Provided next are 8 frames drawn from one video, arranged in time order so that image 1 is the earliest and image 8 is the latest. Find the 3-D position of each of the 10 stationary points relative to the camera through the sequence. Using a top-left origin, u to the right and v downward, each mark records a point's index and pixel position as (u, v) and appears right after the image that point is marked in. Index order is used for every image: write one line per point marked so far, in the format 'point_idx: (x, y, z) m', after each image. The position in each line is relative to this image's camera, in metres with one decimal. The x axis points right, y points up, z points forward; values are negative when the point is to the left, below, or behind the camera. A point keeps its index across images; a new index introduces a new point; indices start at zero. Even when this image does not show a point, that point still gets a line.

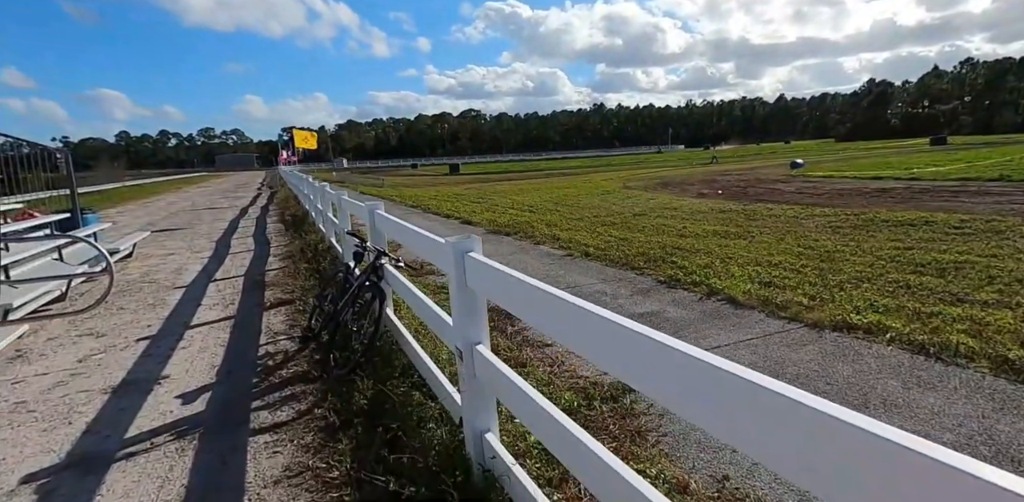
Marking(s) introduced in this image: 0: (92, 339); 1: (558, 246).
0: (-3.5, -0.7, +4.9) m
1: (+0.7, +0.1, +8.9) m
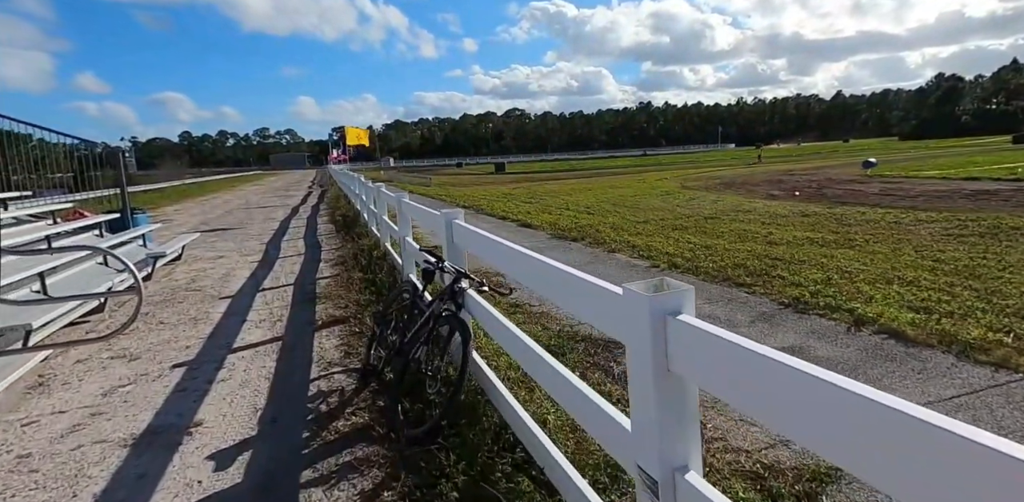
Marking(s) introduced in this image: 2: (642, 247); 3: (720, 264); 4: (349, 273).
0: (-2.9, -0.8, +4.3) m
1: (+1.7, 0.0, +7.9) m
2: (+1.9, +0.1, +8.8) m
3: (+2.6, -0.2, +7.2) m
4: (-2.0, -0.3, +7.0) m
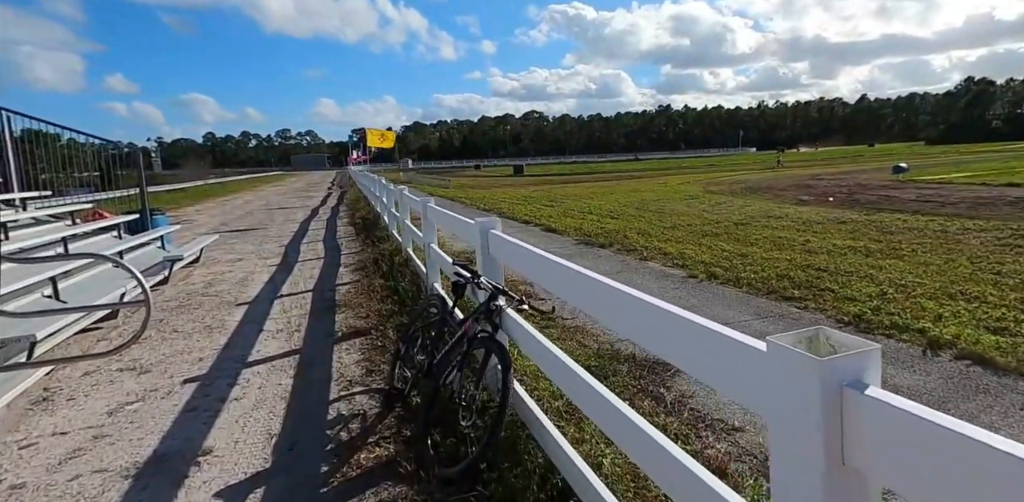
0: (-2.6, -0.9, +4.0) m
1: (+2.0, -0.2, +7.5) m
2: (+2.3, 0.0, +8.4) m
3: (+2.9, -0.3, +6.7) m
4: (-1.6, -0.3, +6.7) m
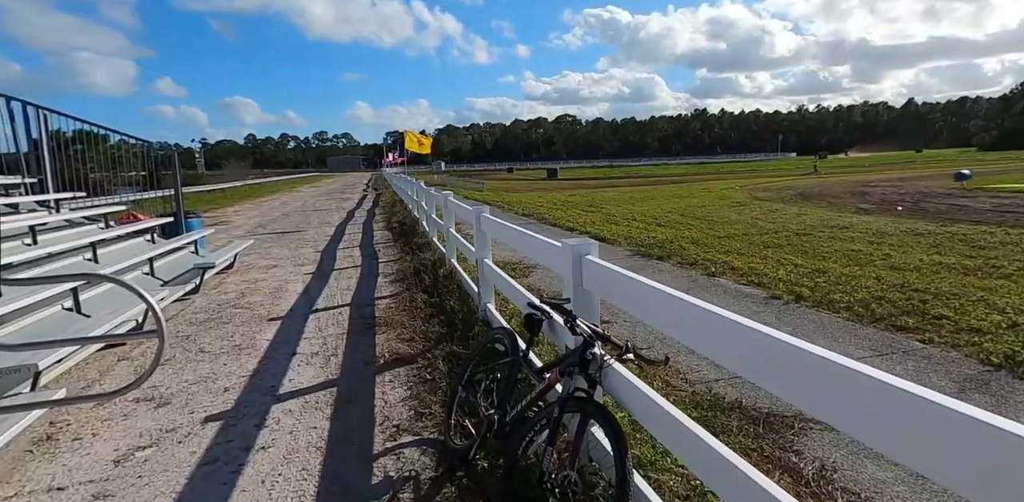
0: (-2.2, -0.9, +3.5) m
1: (+2.7, -0.3, +6.7) m
2: (+3.0, -0.2, +7.6) m
3: (+3.5, -0.5, +5.9) m
4: (-1.1, -0.4, +6.1) m
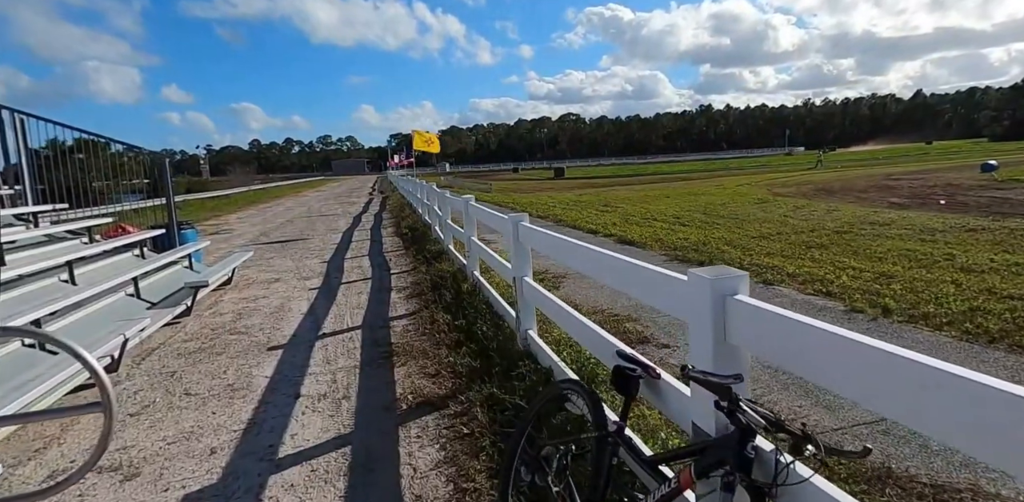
0: (-1.9, -1.1, +2.7) m
1: (+3.0, -0.4, +5.9) m
2: (+3.3, -0.3, +6.8) m
3: (+3.8, -0.5, +5.1) m
4: (-0.7, -0.6, +5.3) m
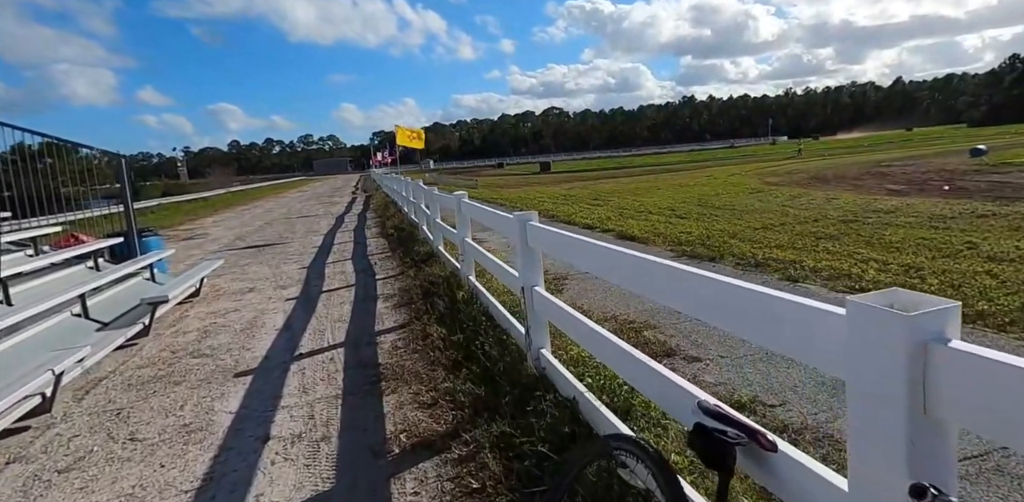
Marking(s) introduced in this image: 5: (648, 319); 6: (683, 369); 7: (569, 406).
0: (-1.8, -1.2, +2.1) m
1: (+3.0, -0.3, +5.4) m
2: (+3.3, -0.2, +6.2) m
3: (+3.8, -0.4, +4.6) m
4: (-0.7, -0.6, +4.7) m
5: (+1.1, -0.6, +4.7) m
6: (+1.1, -0.7, +3.6) m
7: (+0.3, -0.7, +2.7) m
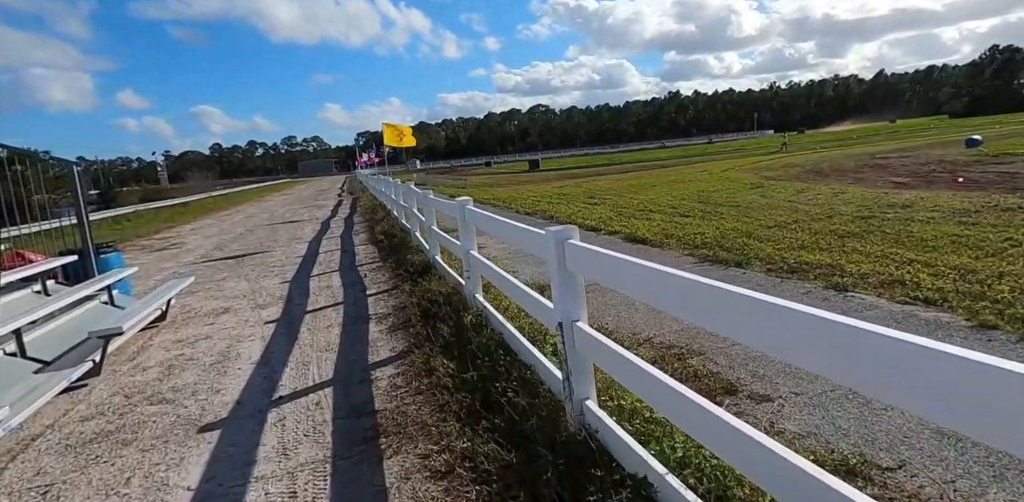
0: (-1.6, -1.3, +1.3) m
1: (+3.1, -0.4, +4.8) m
2: (+3.4, -0.2, +5.6) m
3: (+3.9, -0.4, +4.0) m
4: (-0.6, -0.7, +4.0) m
5: (+1.2, -0.6, +4.1) m
6: (+1.2, -0.8, +2.9) m
7: (+0.4, -0.8, +2.0) m
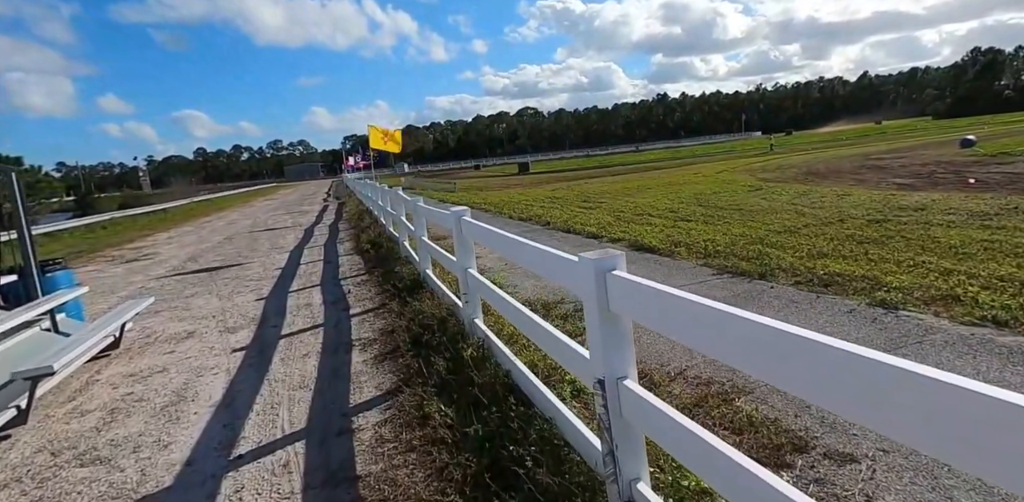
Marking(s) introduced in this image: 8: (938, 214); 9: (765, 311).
0: (-1.5, -1.4, +0.6) m
1: (+3.1, -0.5, +4.2) m
2: (+3.4, -0.3, +5.0) m
3: (+4.0, -0.5, +3.4) m
4: (-0.5, -0.8, +3.3) m
5: (+1.3, -0.8, +3.4) m
6: (+1.3, -0.9, +2.3) m
7: (+0.5, -0.9, +1.3) m
8: (+7.3, +0.6, +9.9) m
9: (+2.1, -0.5, +4.7) m
